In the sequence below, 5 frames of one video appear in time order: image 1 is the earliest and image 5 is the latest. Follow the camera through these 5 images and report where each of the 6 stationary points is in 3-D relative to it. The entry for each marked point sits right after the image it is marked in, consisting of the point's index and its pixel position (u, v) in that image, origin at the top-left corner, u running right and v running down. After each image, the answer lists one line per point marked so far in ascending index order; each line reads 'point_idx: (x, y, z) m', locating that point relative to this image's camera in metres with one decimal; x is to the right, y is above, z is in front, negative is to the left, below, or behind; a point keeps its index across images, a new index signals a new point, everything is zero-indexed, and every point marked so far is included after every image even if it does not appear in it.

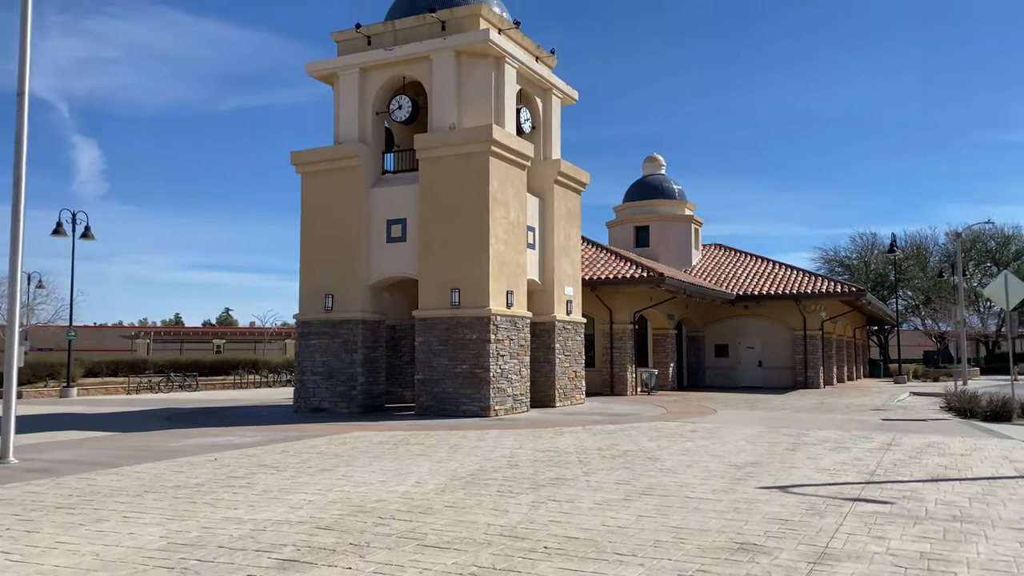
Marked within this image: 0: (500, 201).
0: (-0.3, +2.0, +18.6) m
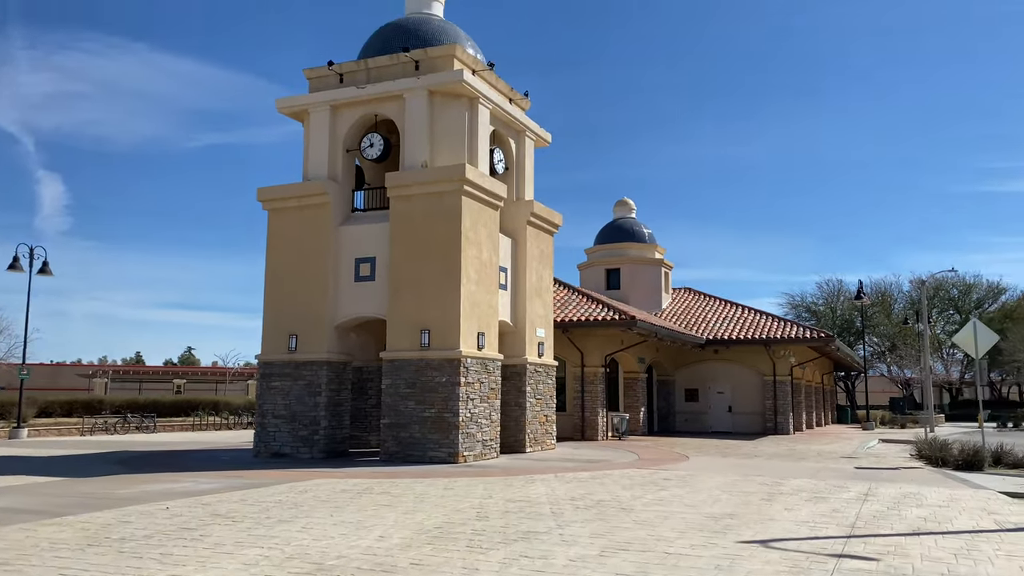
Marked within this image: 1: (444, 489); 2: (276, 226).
0: (-0.9, +1.1, +18.3) m
1: (-1.0, -3.1, +12.4) m
2: (-5.7, +1.5, +19.7) m
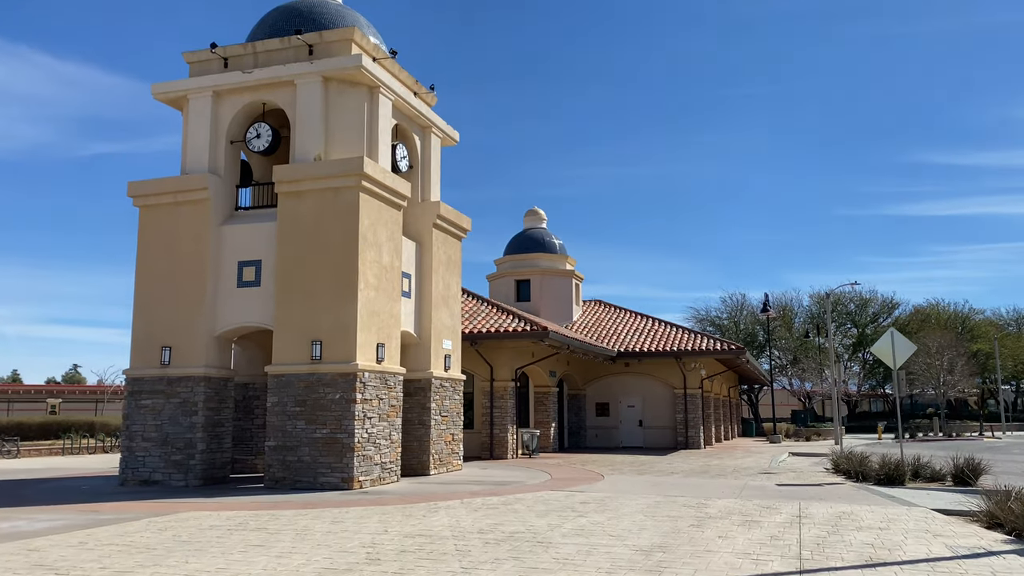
0: (-2.9, +0.9, +16.6) m
1: (-2.4, -3.1, +10.6) m
2: (-7.8, +1.4, +17.4) m
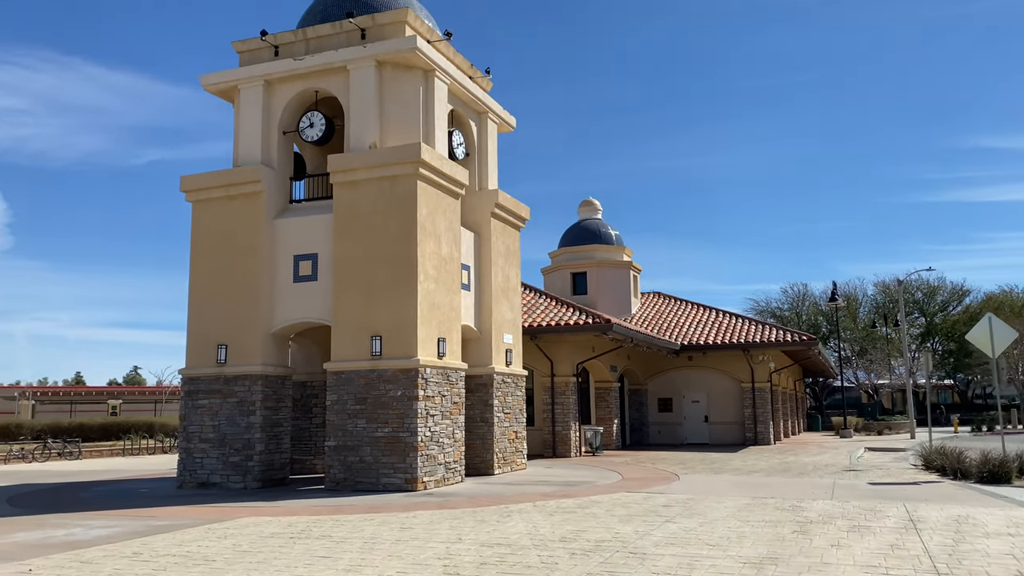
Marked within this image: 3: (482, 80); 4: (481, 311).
0: (-1.6, +1.1, +15.9) m
1: (-1.4, -3.0, +9.9) m
2: (-6.5, +1.4, +17.0) m
3: (-0.7, +5.0, +19.3) m
4: (-0.7, -0.5, +18.5) m
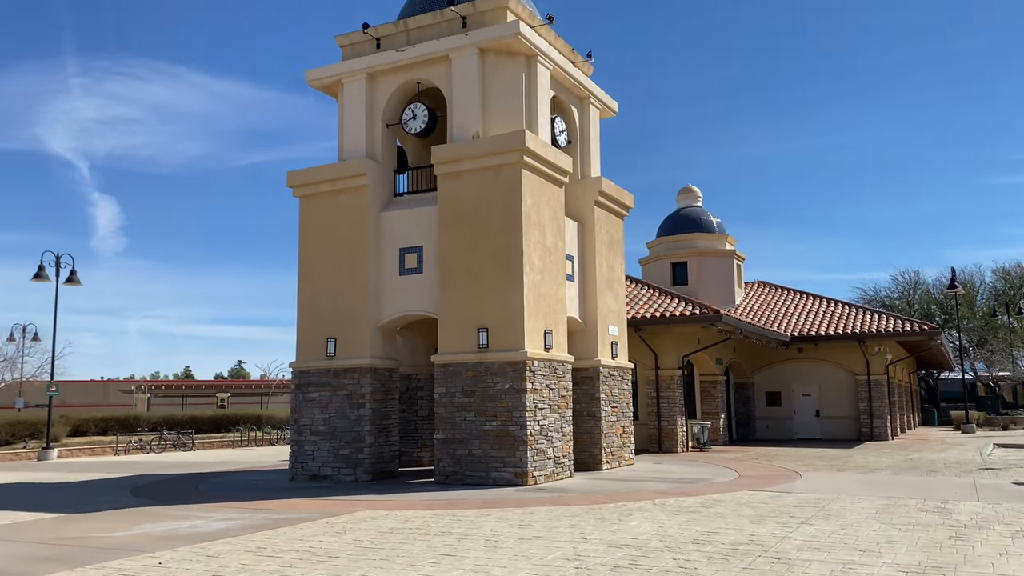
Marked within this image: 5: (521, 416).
0: (+0.4, +1.3, +15.5) m
1: (+0.1, -2.8, +9.5) m
2: (-4.3, +1.5, +17.1) m
3: (+1.7, +5.2, +18.8) m
4: (+1.7, -0.3, +18.0) m
5: (+0.2, -2.3, +14.5) m
